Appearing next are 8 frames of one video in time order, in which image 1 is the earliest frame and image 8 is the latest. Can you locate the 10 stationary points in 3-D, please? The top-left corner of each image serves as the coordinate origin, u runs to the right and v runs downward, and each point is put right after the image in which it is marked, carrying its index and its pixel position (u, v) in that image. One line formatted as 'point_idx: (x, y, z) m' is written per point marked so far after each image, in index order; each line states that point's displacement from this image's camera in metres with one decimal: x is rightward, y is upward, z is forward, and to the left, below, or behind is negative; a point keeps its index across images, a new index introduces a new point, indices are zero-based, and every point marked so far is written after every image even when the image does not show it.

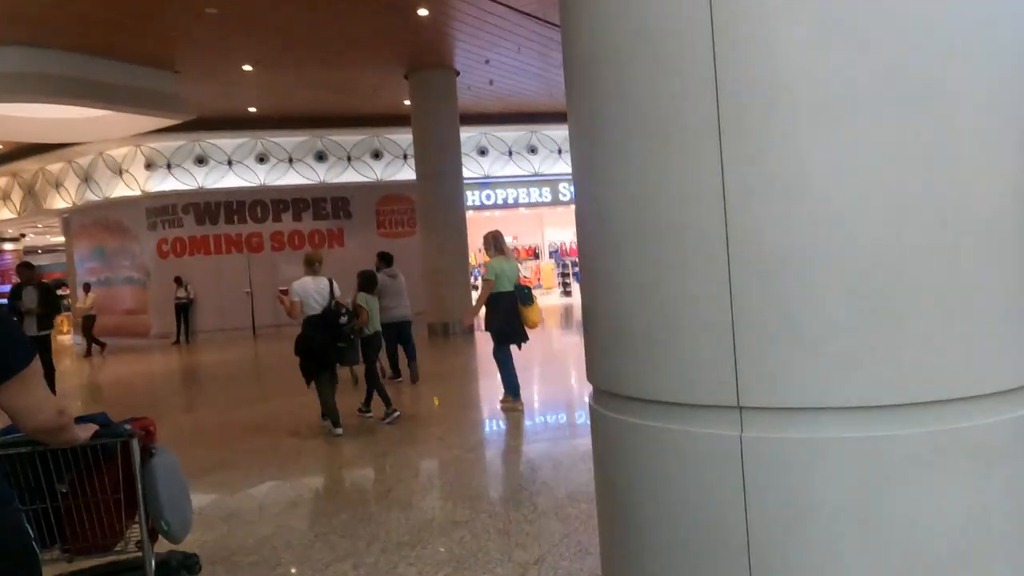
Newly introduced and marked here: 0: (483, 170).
0: (-0.6, +2.5, +16.3) m
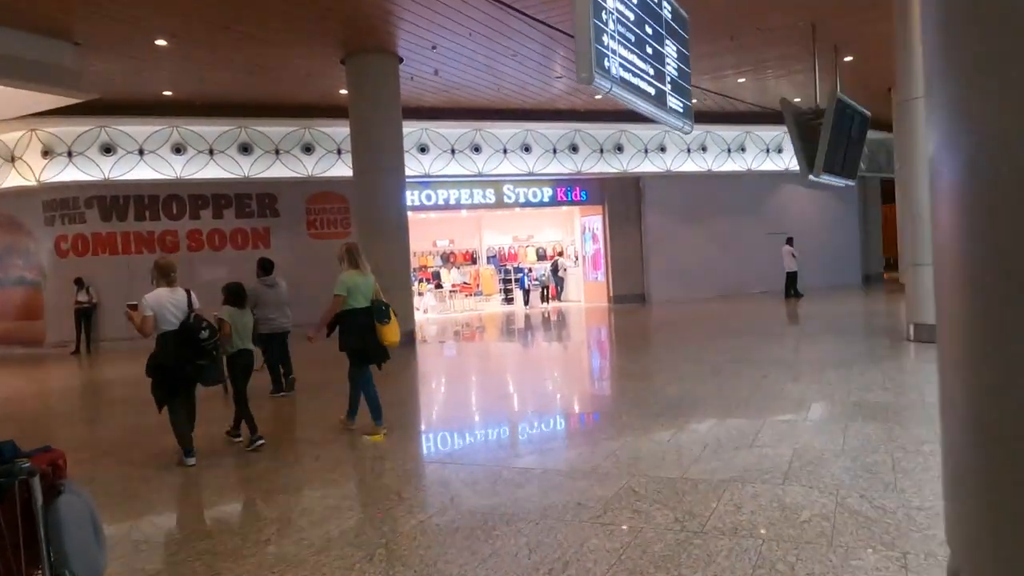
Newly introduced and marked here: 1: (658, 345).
0: (-1.7, +2.4, +15.2) m
1: (+2.6, -1.0, +13.2) m
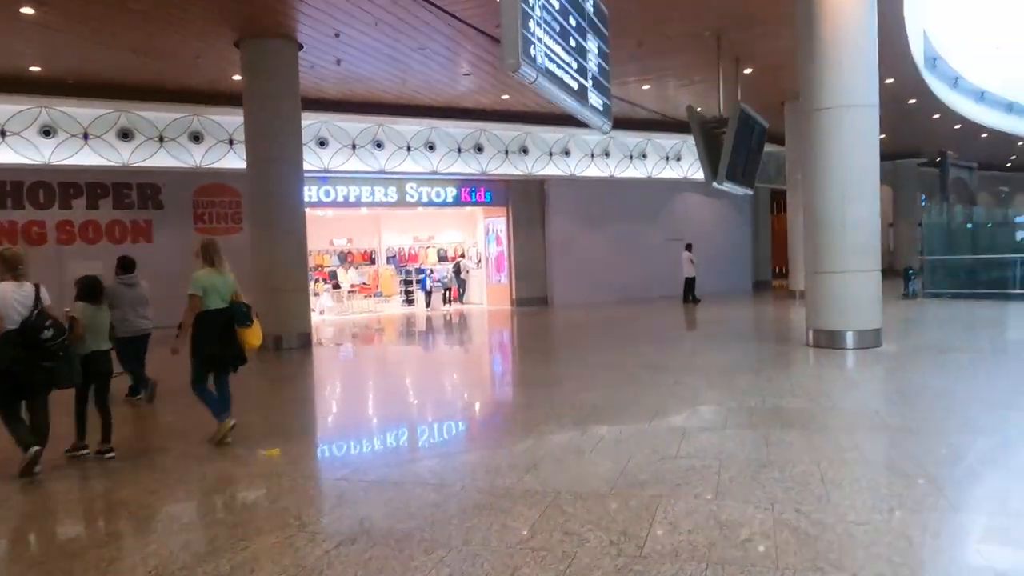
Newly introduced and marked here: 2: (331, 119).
0: (-3.6, +2.4, +14.6) m
1: (+0.9, -1.0, +13.1) m
2: (-3.4, +3.2, +14.2) m
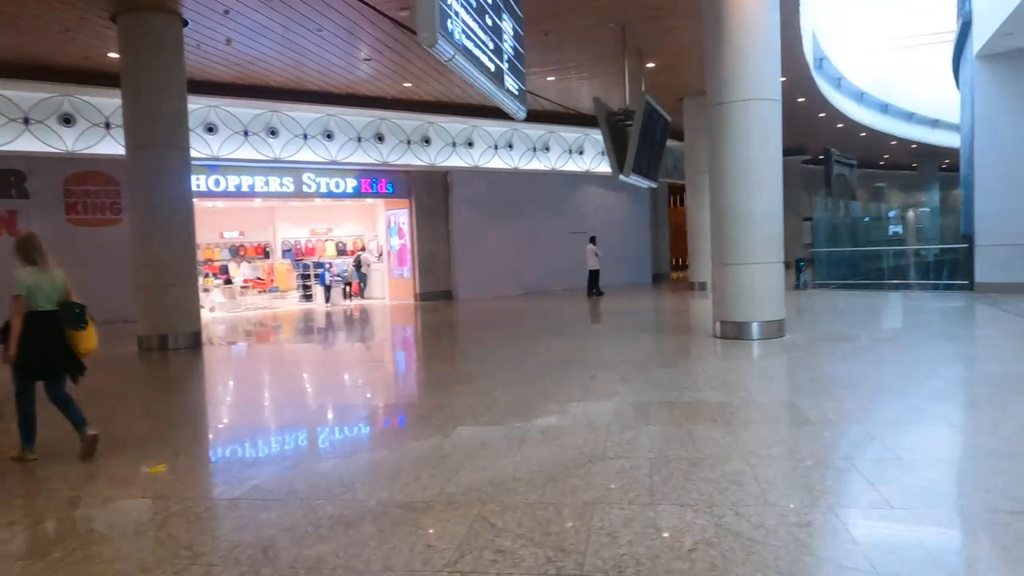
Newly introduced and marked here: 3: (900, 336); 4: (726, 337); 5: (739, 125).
0: (-5.4, +2.4, +13.7) m
1: (-0.7, -0.9, +12.9) m
2: (-5.1, +3.3, +13.3) m
3: (+5.2, -0.6, +10.3) m
4: (+2.3, -0.5, +8.2) m
5: (+2.4, +1.7, +7.9) m
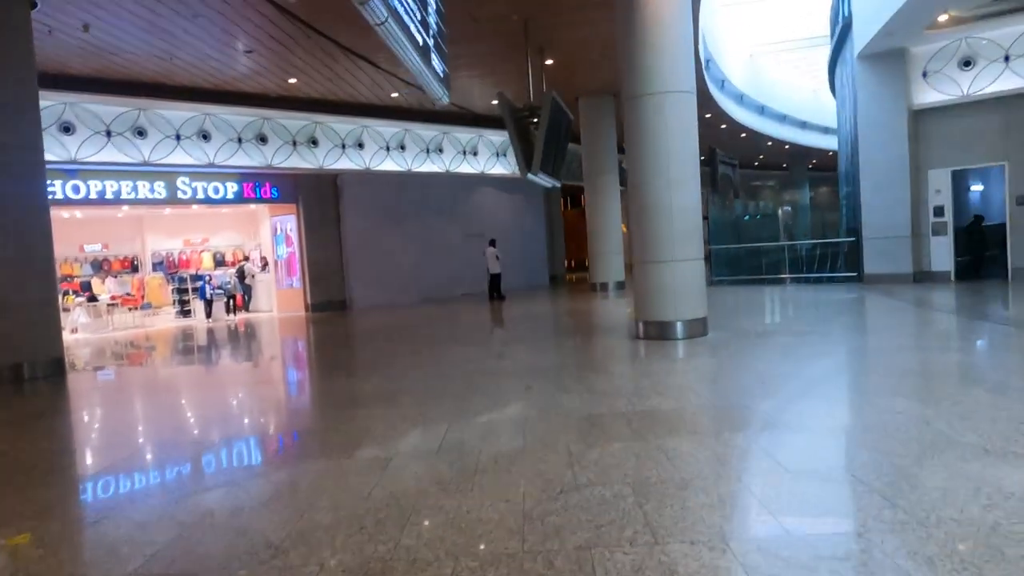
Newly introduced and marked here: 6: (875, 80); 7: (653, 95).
0: (-7.1, +2.1, +12.2) m
1: (-2.2, -1.1, +12.1) m
2: (-6.8, +3.0, +11.9) m
3: (+4.0, -0.5, +10.4) m
4: (+1.4, -0.5, +7.9) m
5: (+1.5, +1.7, +7.7) m
6: (+6.0, +3.5, +12.7) m
7: (+1.4, +2.0, +7.7) m
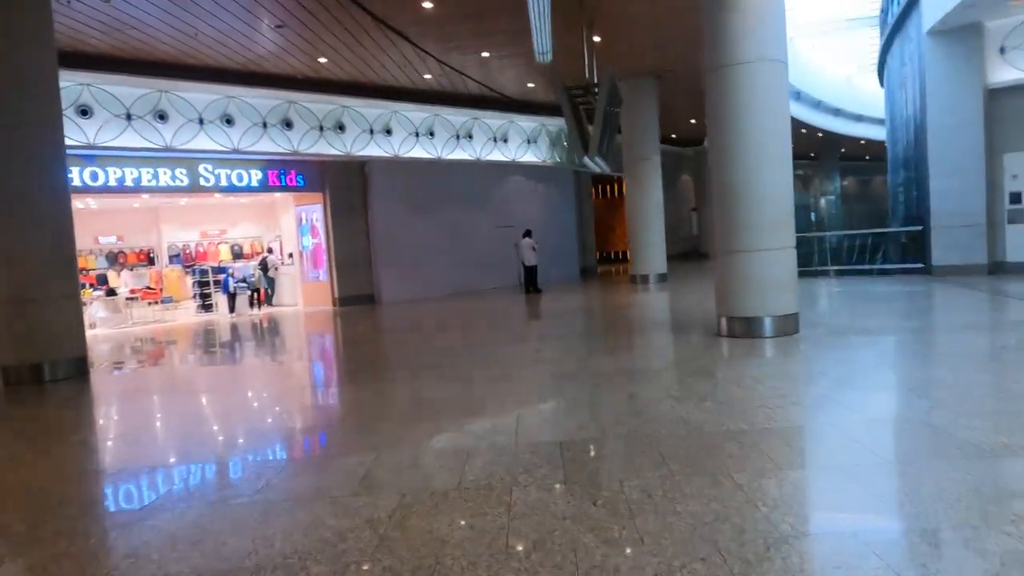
0: (-6.4, +2.2, +11.5) m
1: (-1.6, -1.0, +11.3) m
2: (-6.1, +3.1, +11.2) m
3: (+4.7, -0.4, +9.6) m
4: (+2.1, -0.4, +7.2) m
5: (+2.1, +1.8, +6.9) m
6: (+6.7, +3.6, +11.8) m
7: (+2.1, +2.0, +6.9) m
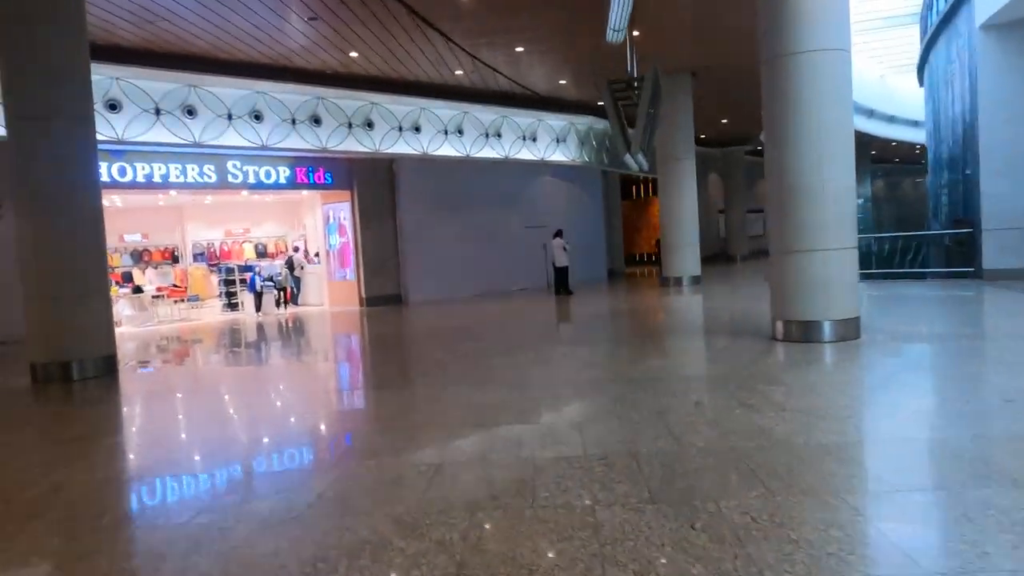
0: (-5.9, +2.3, +11.3) m
1: (-1.1, -1.0, +11.0) m
2: (-5.6, +3.1, +11.0) m
3: (+5.1, -0.5, +9.2) m
4: (+2.5, -0.5, +6.8) m
5: (+2.5, +1.8, +6.5) m
6: (+7.3, +3.5, +11.3) m
7: (+2.5, +2.0, +6.5) m
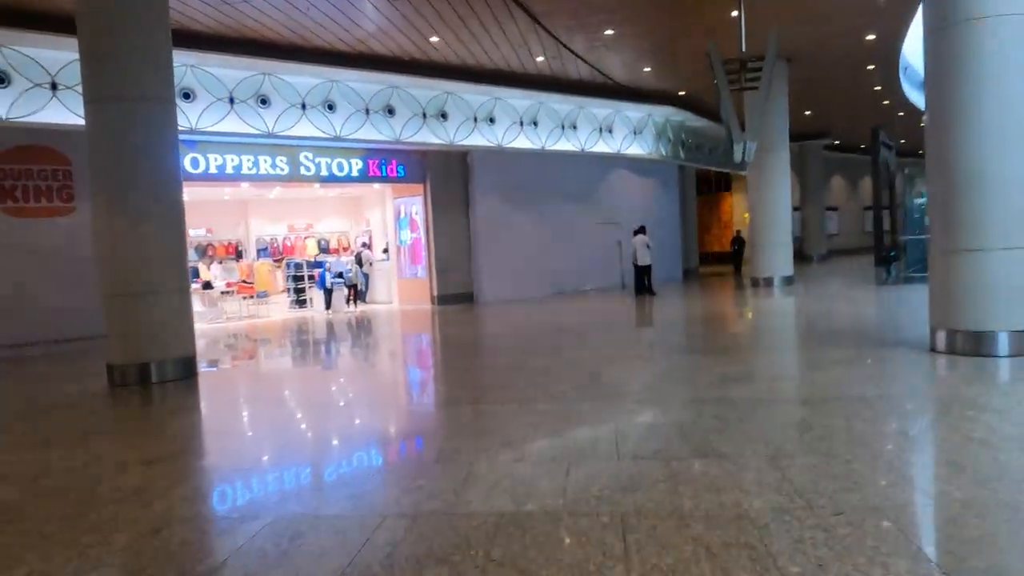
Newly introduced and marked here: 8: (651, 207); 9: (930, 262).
0: (-4.6, +2.4, +10.9) m
1: (+0.1, -0.9, +10.4) m
2: (-4.3, +3.2, +10.6) m
3: (+6.2, -0.5, +8.1) m
4: (+3.4, -0.5, +5.9) m
5: (+3.5, +1.7, +5.6) m
6: (+8.5, +3.4, +10.1) m
7: (+3.5, +2.0, +5.6) m
8: (+3.4, +1.9, +18.2) m
9: (+3.3, +0.2, +6.0) m
